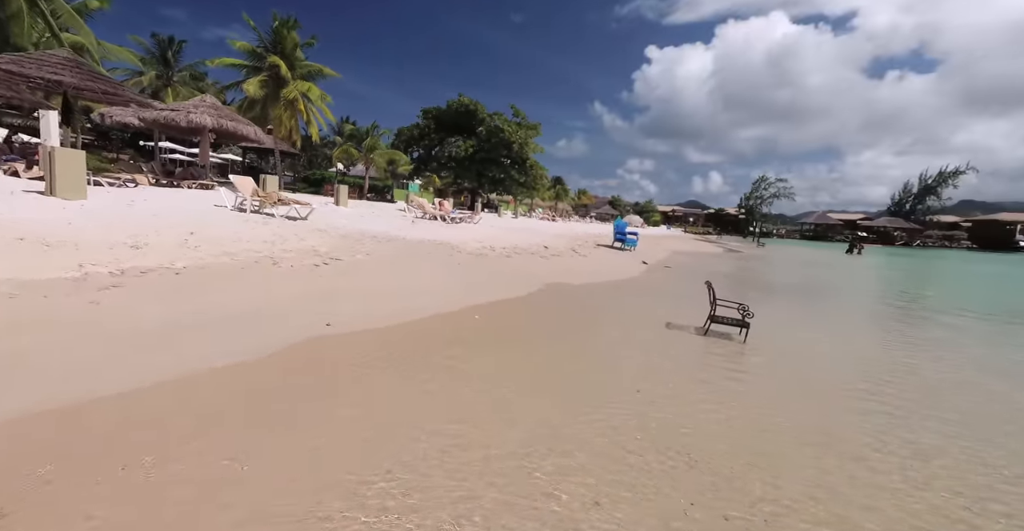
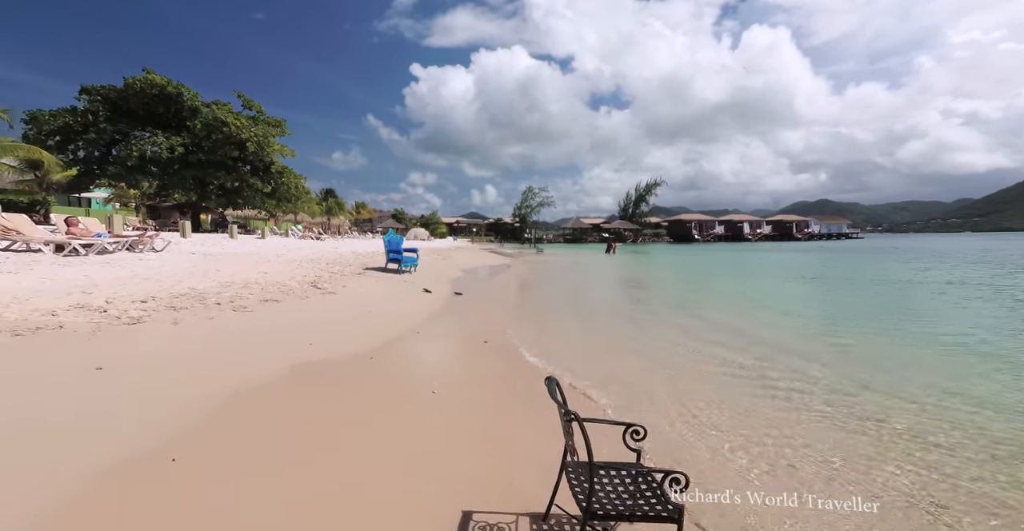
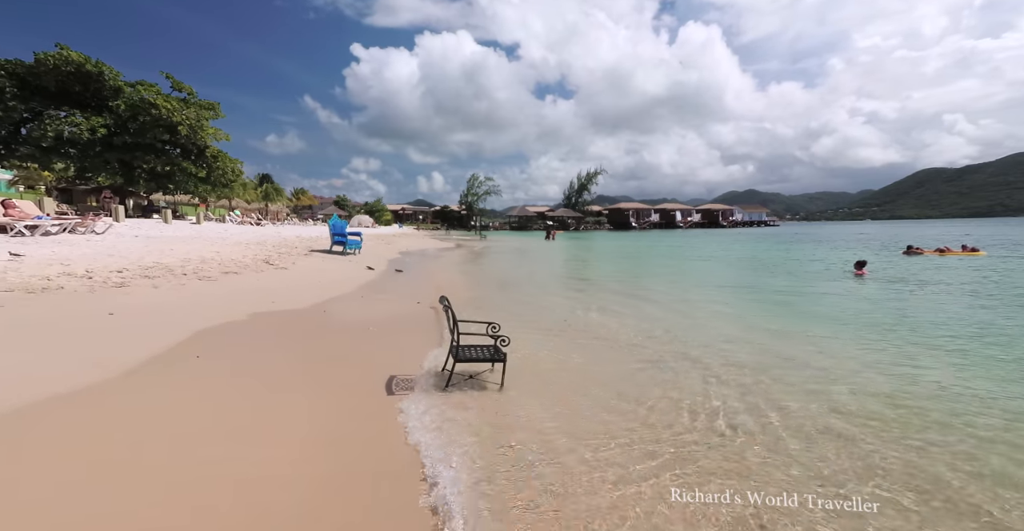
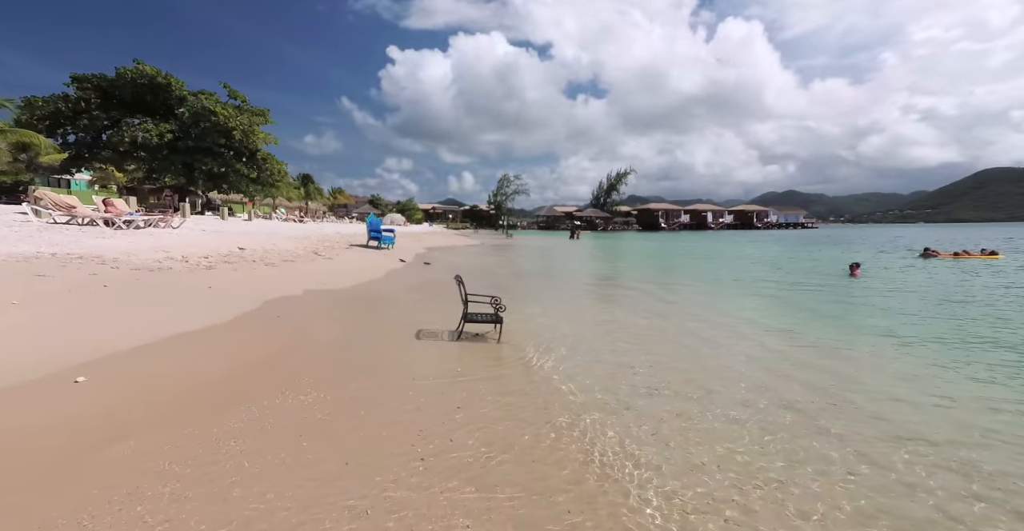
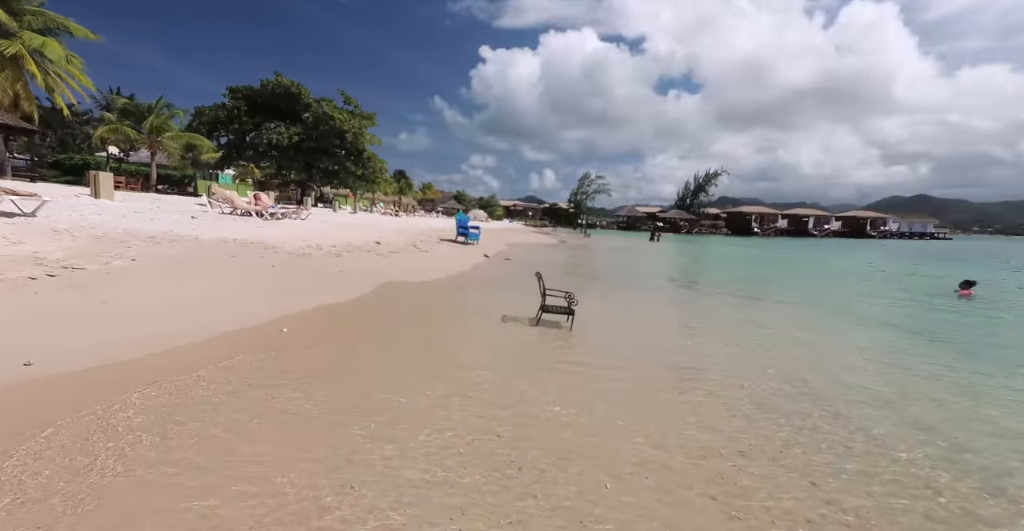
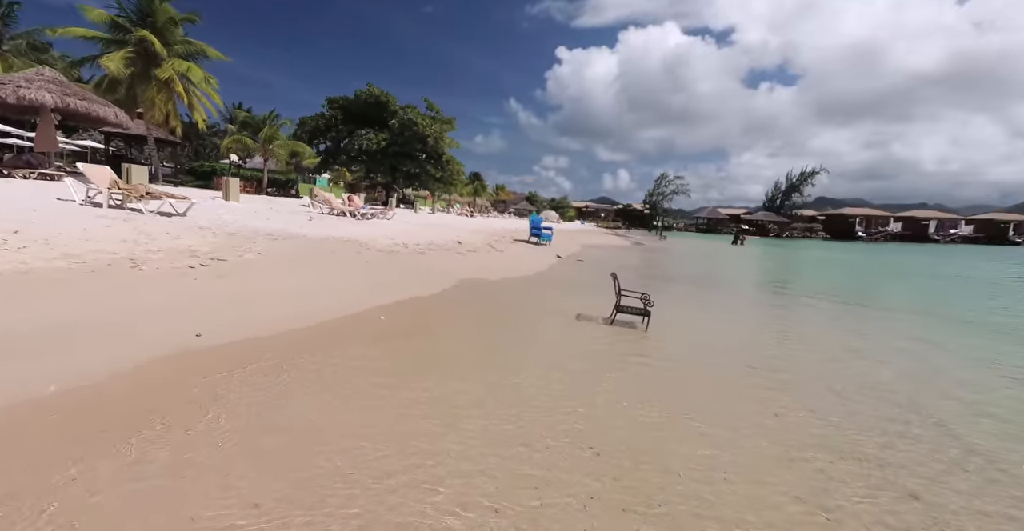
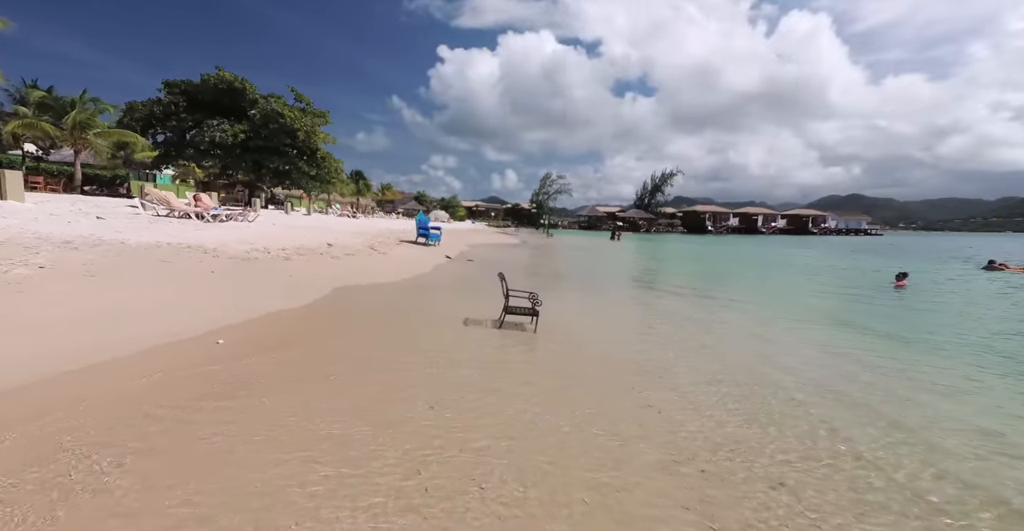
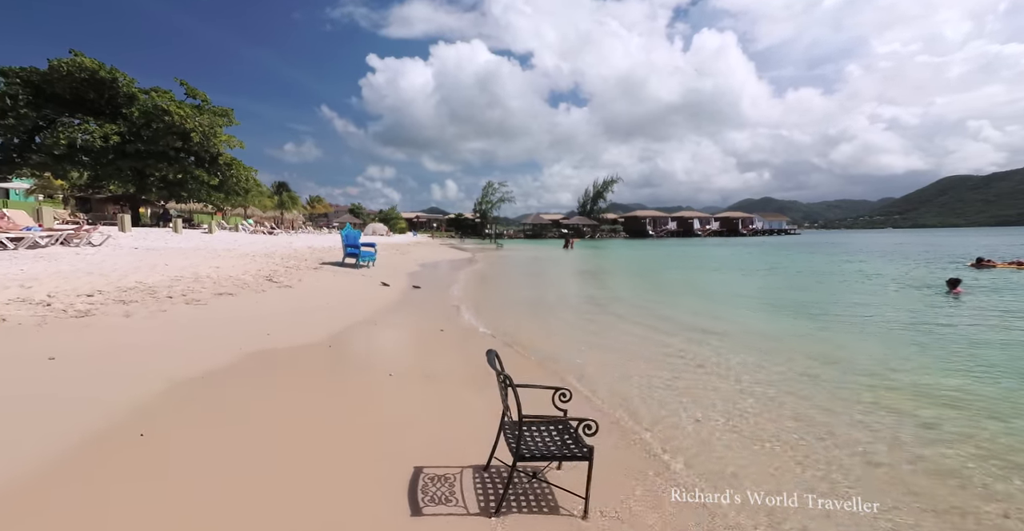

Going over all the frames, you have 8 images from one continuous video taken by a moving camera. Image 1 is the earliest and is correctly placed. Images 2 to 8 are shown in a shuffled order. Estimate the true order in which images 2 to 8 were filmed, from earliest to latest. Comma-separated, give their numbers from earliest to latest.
6, 5, 7, 4, 3, 8, 2
